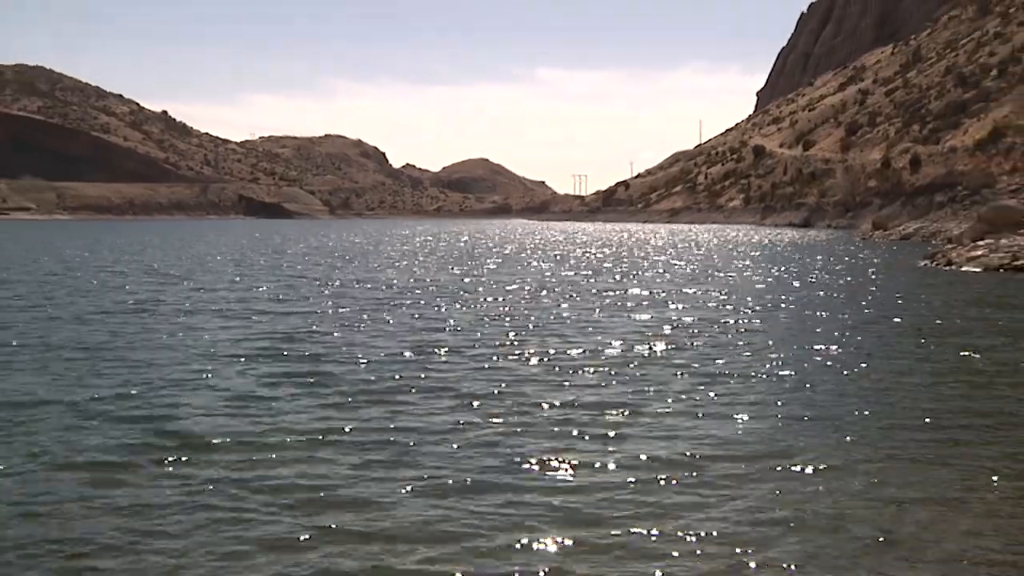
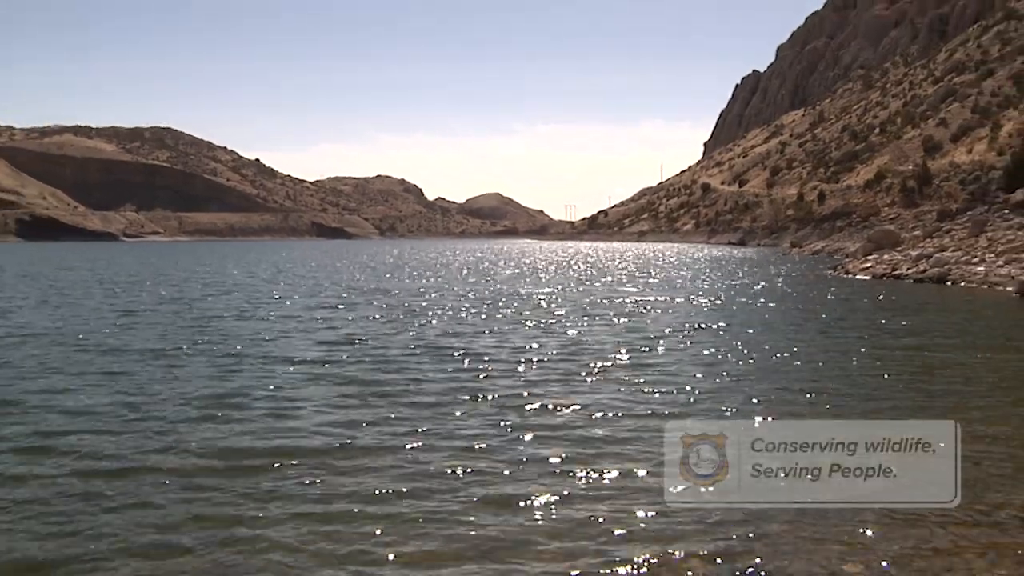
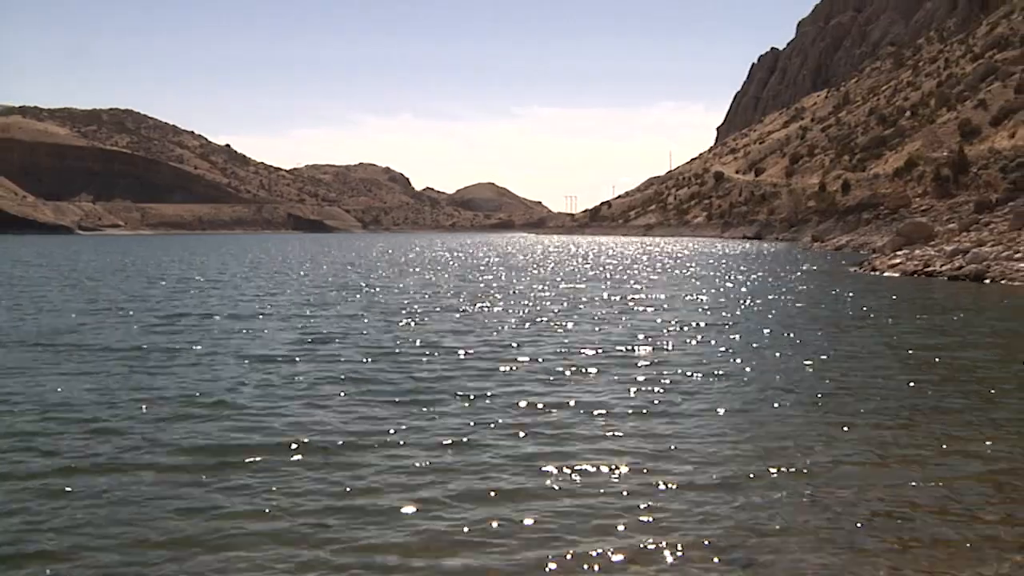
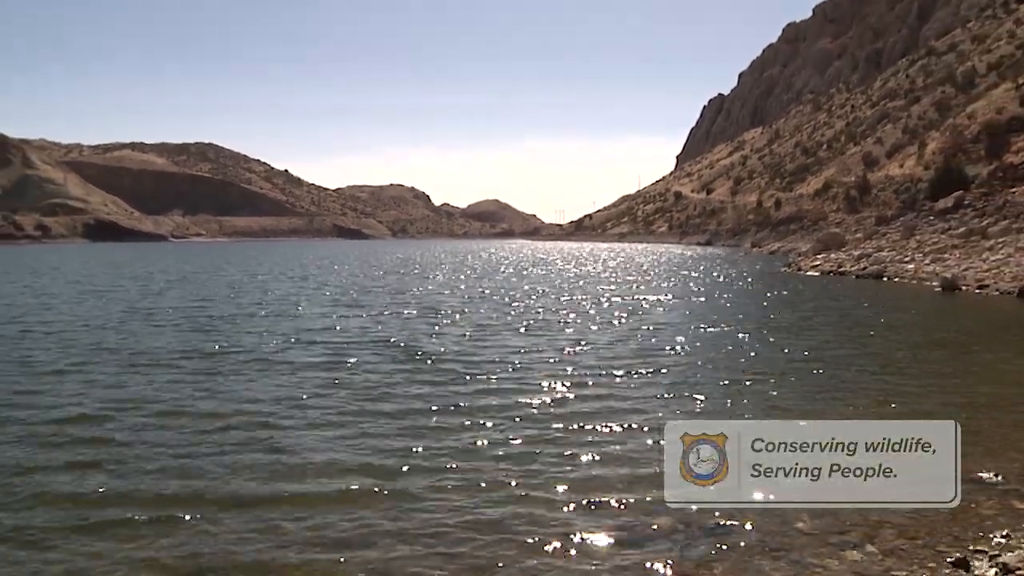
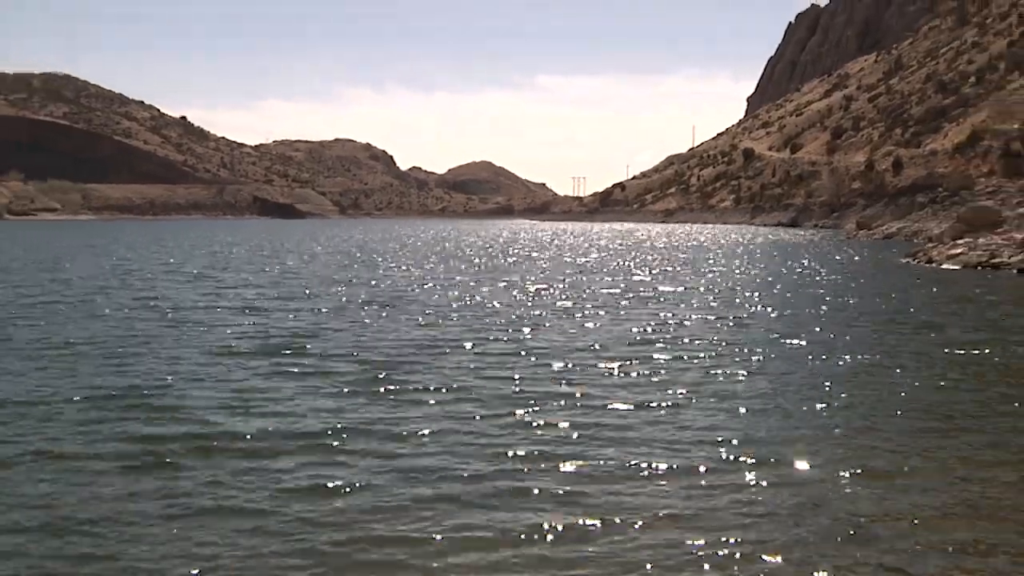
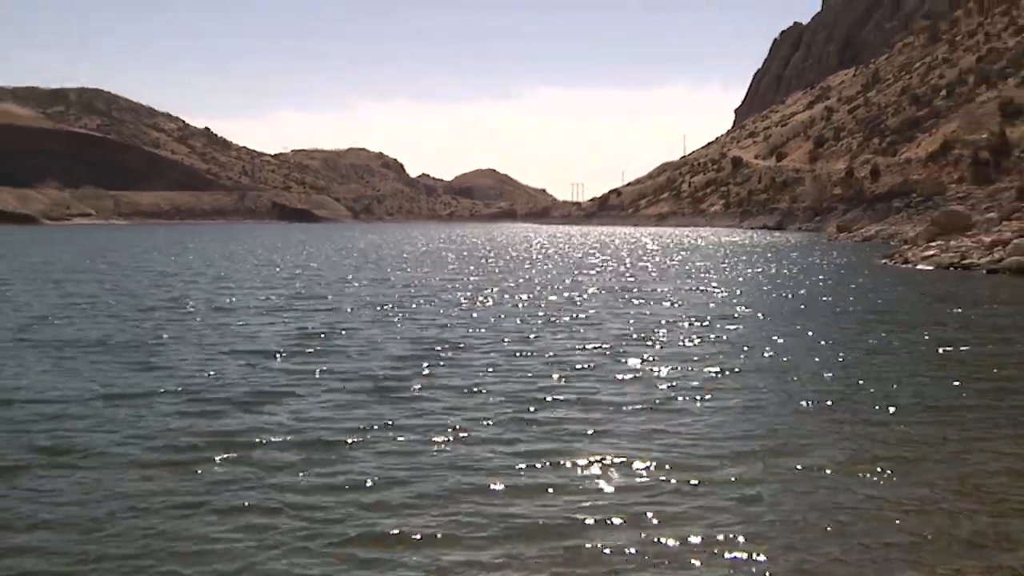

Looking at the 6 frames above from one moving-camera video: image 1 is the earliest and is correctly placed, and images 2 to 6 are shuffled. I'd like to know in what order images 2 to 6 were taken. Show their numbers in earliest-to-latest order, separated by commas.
5, 6, 3, 2, 4
